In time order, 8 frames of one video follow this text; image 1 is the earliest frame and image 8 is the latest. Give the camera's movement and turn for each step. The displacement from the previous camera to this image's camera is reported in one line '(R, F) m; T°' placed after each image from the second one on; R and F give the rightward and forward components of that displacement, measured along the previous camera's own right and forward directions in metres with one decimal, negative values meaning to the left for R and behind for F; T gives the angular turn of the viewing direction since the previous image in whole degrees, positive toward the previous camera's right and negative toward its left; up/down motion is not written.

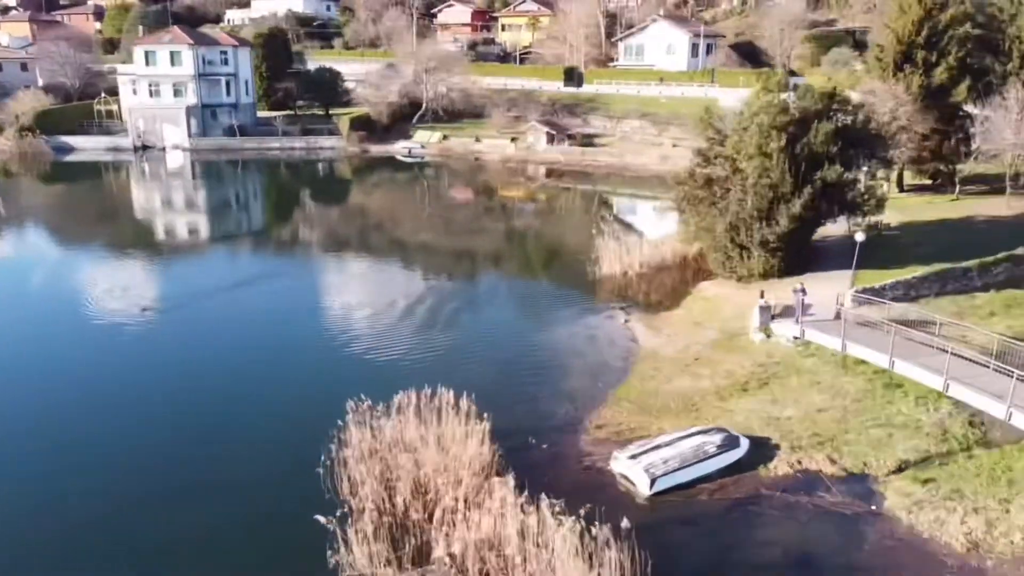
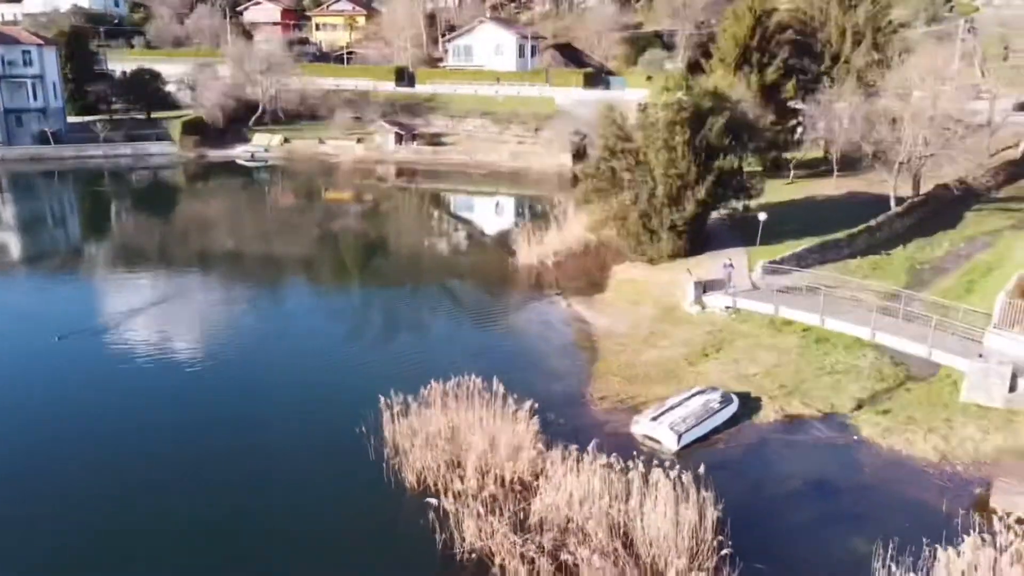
(-4.1, -0.5) m; +14°
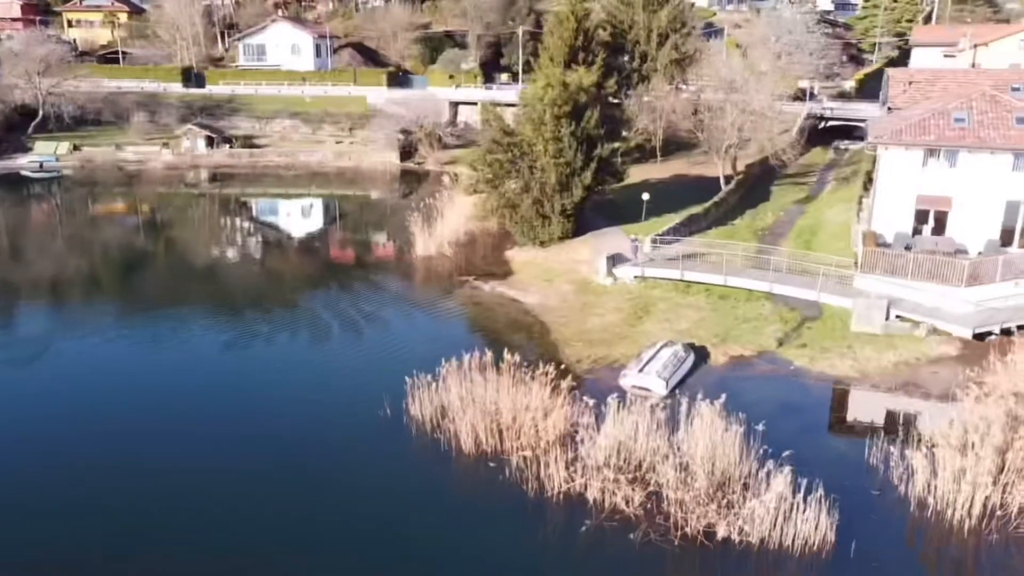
(-4.9, -0.8) m; +16°
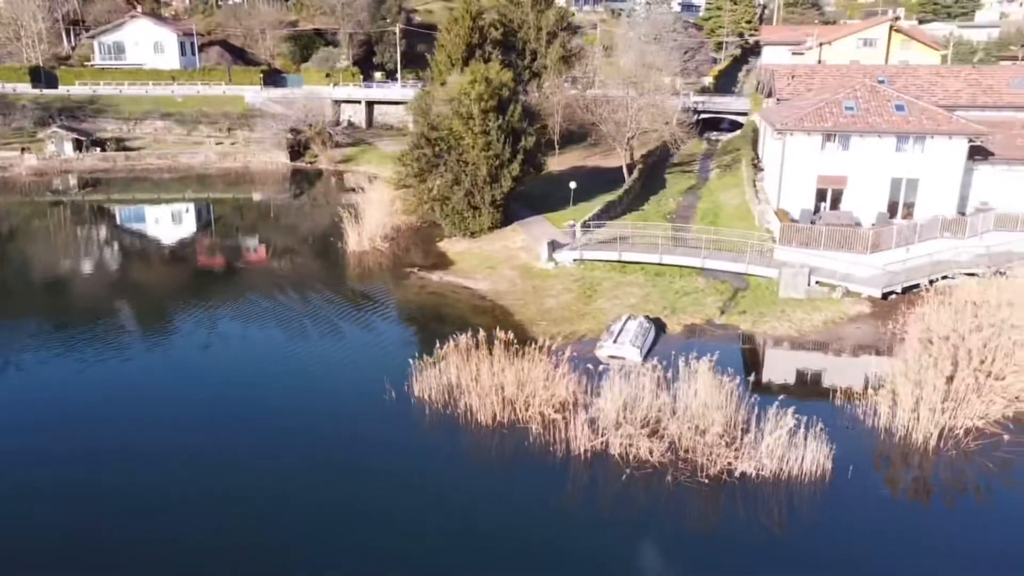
(-2.9, -0.7) m; +10°
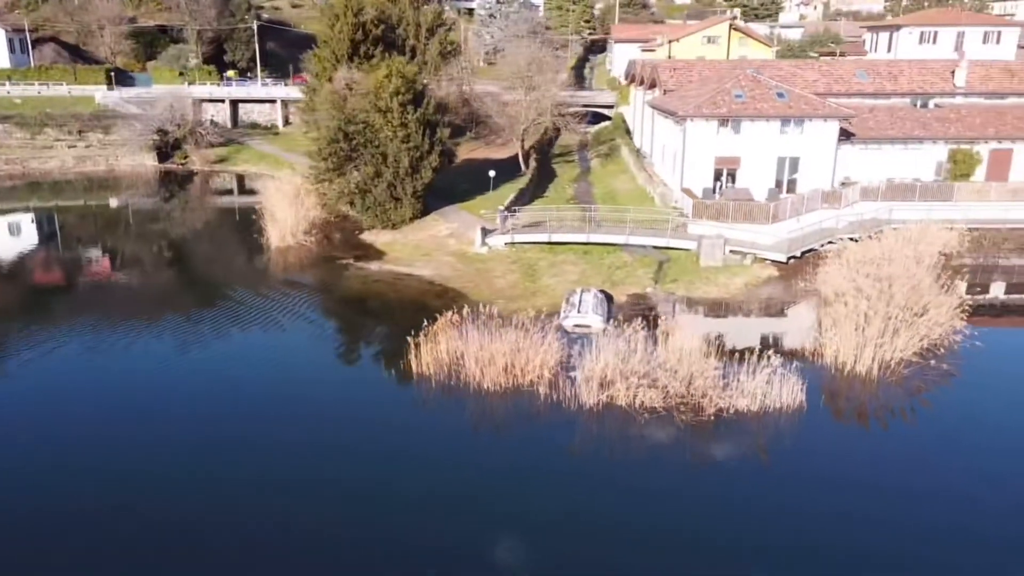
(-3.3, -0.8) m; +11°
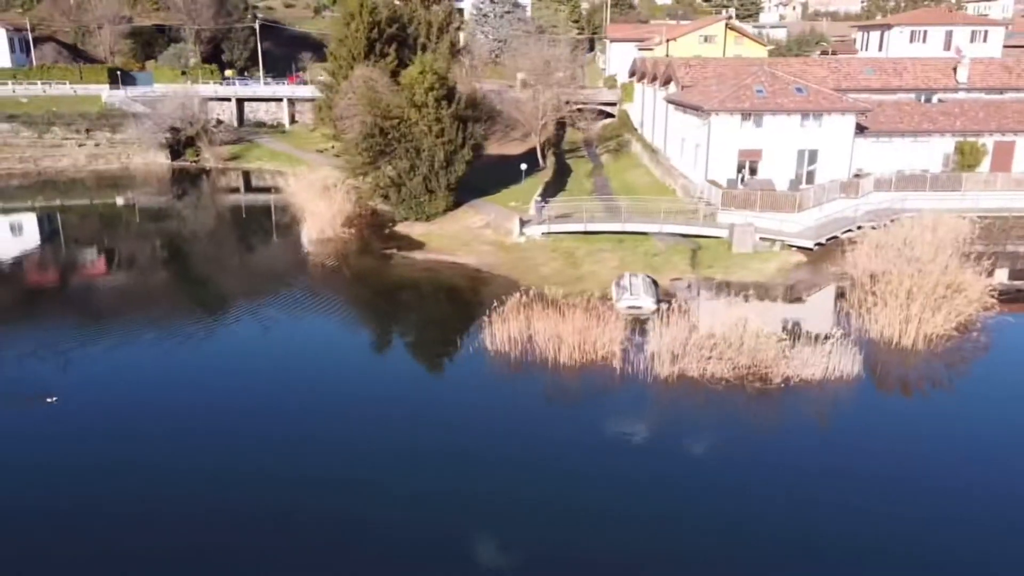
(-2.1, -1.0) m; +2°
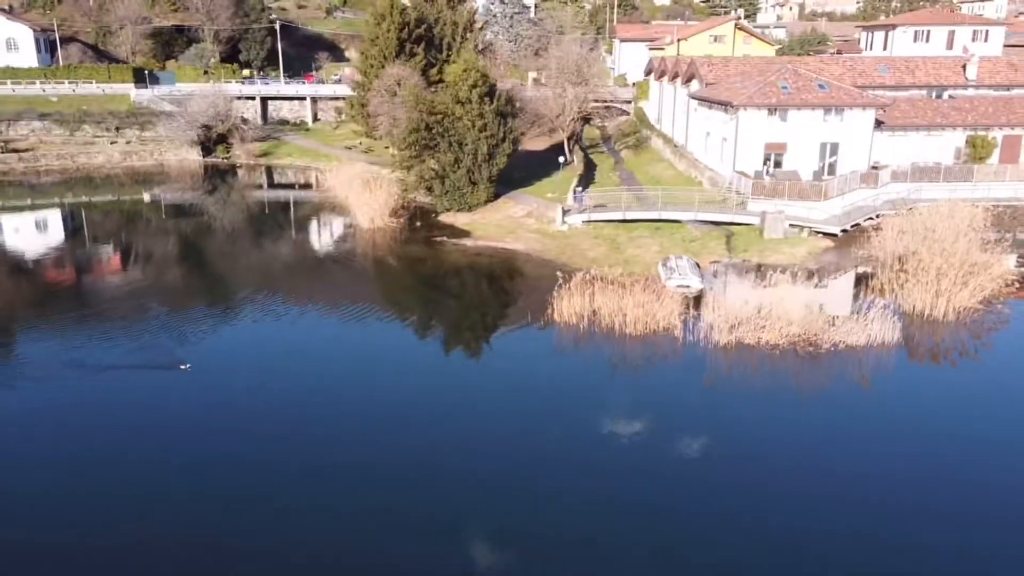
(-1.9, -1.7) m; 0°
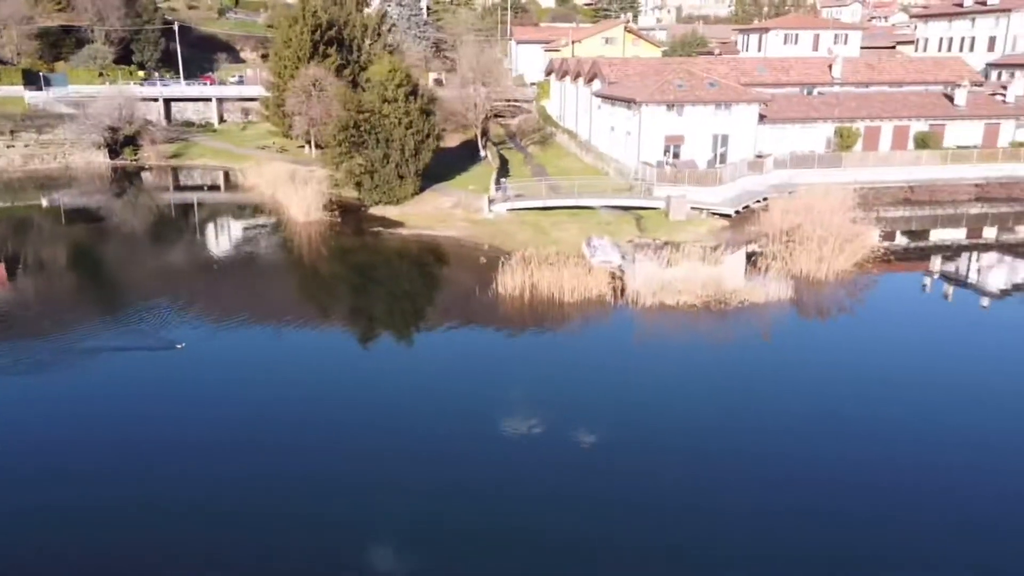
(-1.6, -2.4) m; +8°
